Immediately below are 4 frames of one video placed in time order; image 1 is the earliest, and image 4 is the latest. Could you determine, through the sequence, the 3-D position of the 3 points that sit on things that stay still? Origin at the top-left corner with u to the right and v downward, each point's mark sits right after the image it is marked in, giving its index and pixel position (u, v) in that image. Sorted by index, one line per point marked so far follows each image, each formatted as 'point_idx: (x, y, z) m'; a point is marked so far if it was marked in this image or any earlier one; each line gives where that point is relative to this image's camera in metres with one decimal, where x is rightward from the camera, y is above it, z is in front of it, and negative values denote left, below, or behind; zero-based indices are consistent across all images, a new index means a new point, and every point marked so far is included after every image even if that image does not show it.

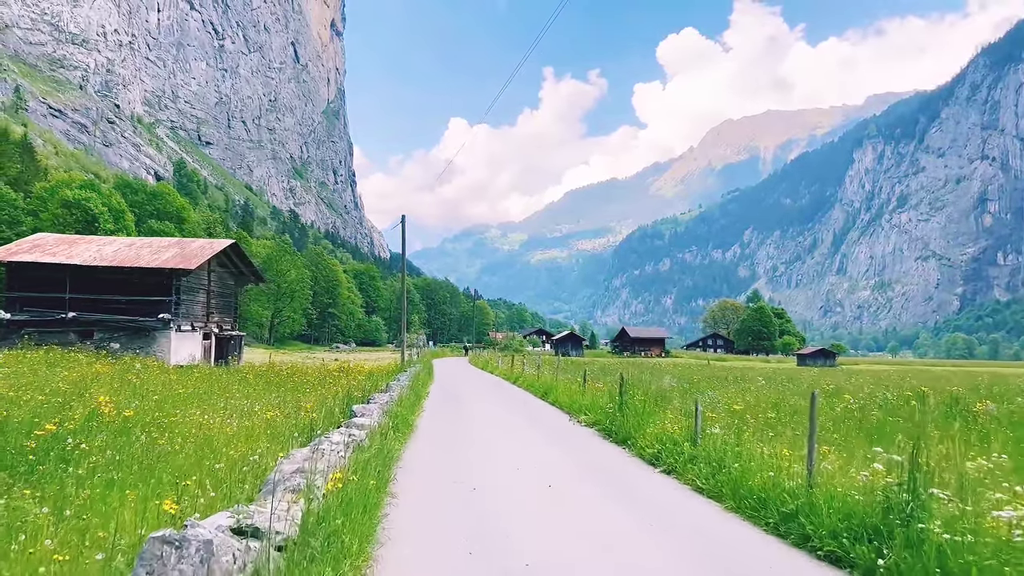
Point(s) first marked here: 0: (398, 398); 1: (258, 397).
0: (-3.2, -3.0, +17.3) m
1: (-7.5, -3.3, +18.3) m
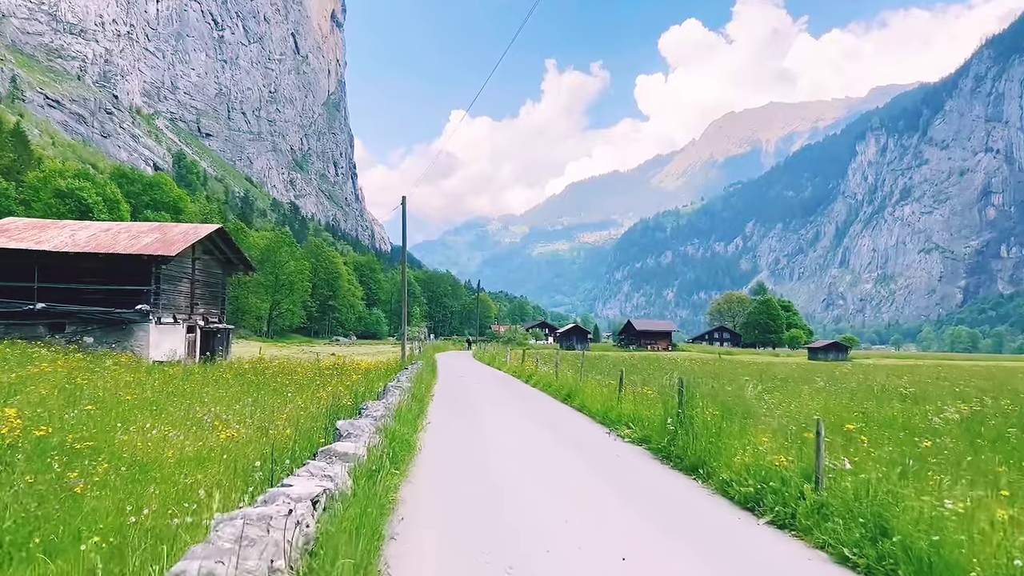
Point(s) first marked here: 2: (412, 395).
0: (-2.6, -2.6, +14.2) m
1: (-6.9, -2.9, +15.3) m
2: (-3.0, -3.0, +18.0) m
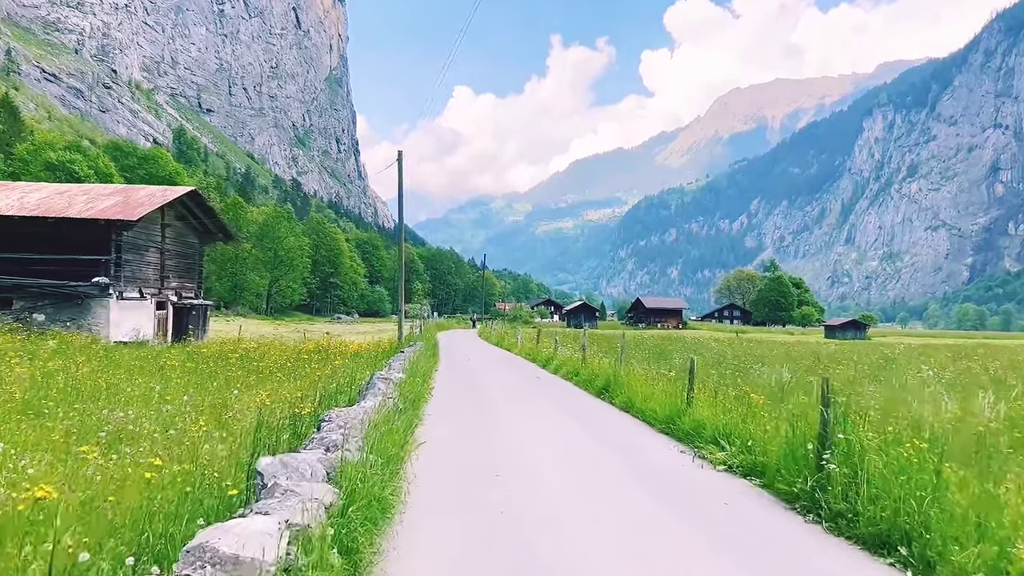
0: (-2.1, -1.9, +10.0) m
1: (-6.4, -2.2, +11.2) m
2: (-2.4, -2.2, +13.8) m
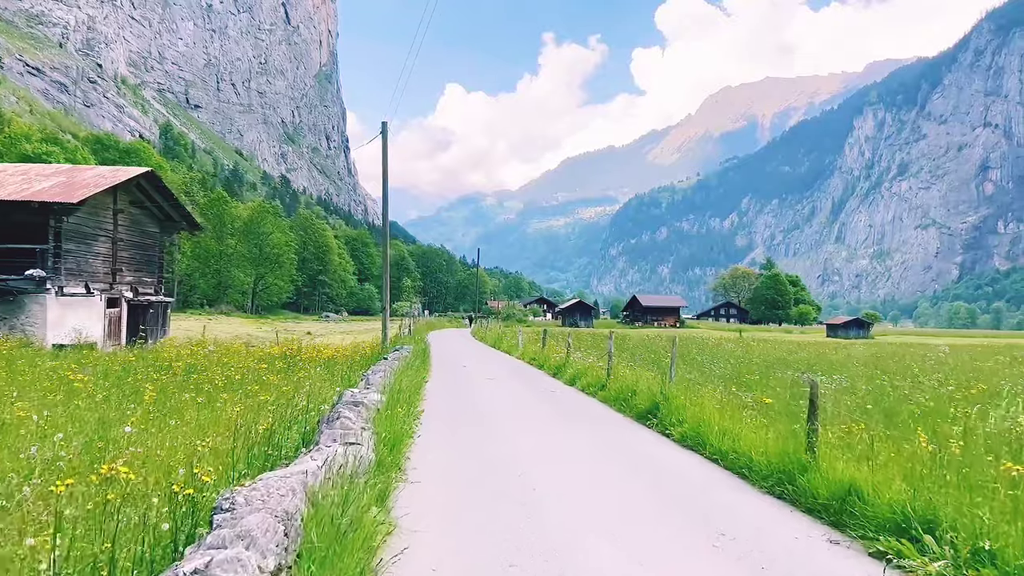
0: (-1.8, -1.7, +6.3) m
1: (-6.1, -2.0, +7.4) m
2: (-2.1, -2.0, +10.1) m
